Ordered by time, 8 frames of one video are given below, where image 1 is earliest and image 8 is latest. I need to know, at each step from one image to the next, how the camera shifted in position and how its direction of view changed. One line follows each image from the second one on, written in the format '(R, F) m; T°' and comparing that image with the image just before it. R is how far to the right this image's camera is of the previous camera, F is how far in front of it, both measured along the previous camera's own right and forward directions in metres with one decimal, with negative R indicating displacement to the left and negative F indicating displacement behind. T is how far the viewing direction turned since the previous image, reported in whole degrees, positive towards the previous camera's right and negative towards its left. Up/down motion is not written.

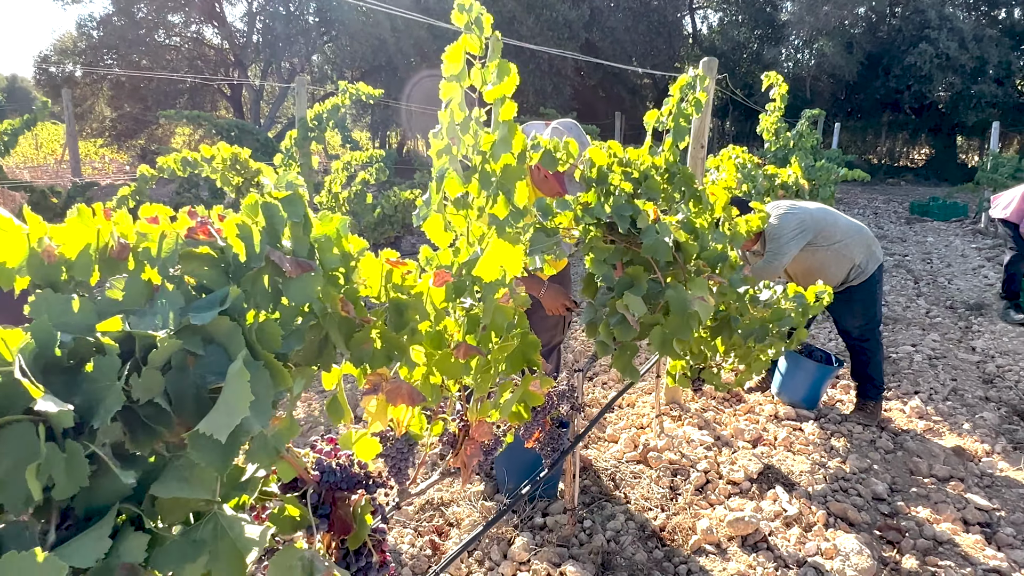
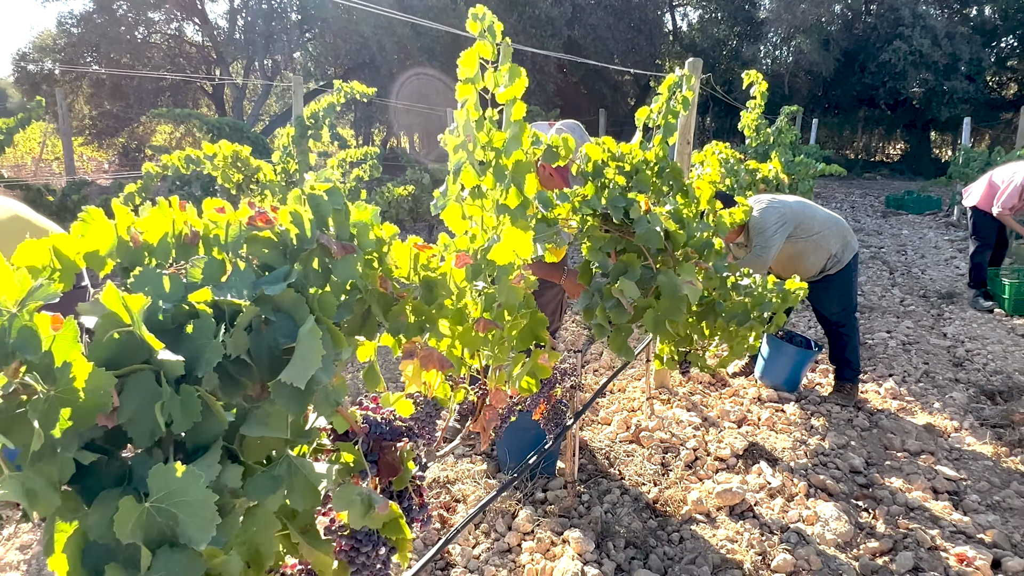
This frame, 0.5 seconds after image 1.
(-0.1, -0.2) m; +1°
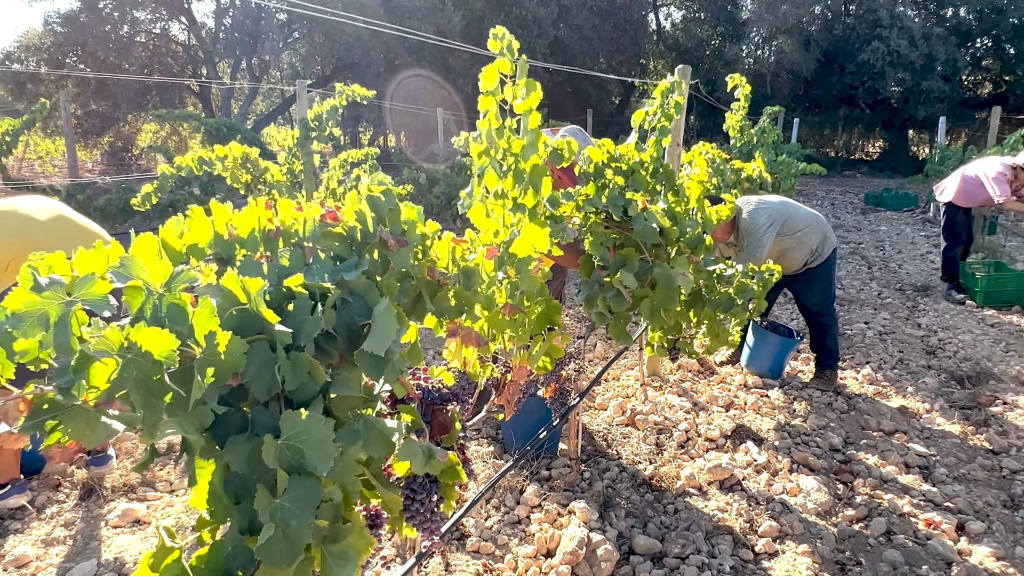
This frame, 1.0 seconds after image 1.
(-0.1, -0.2) m; +1°
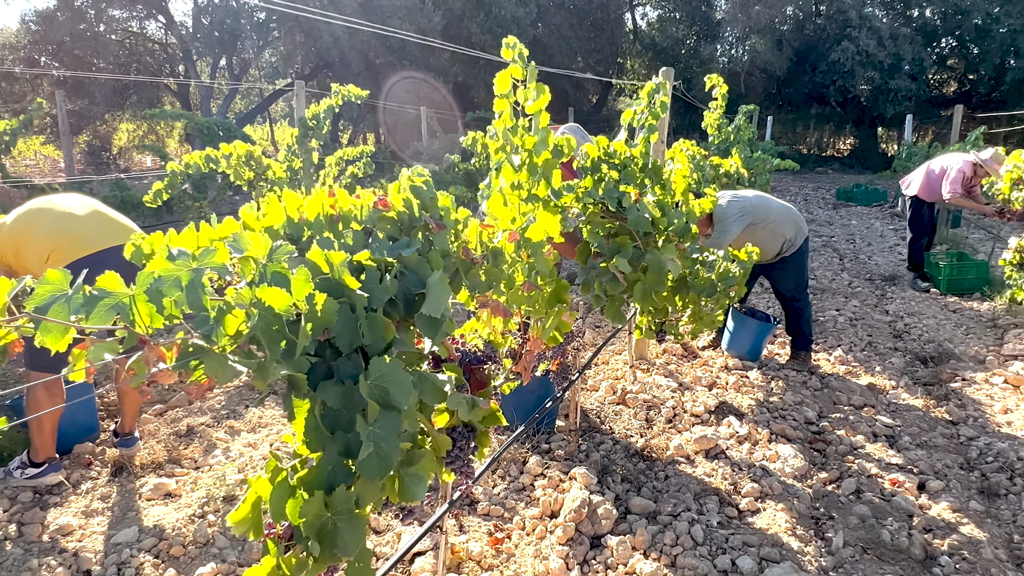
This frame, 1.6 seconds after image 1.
(-0.1, -0.2) m; +2°
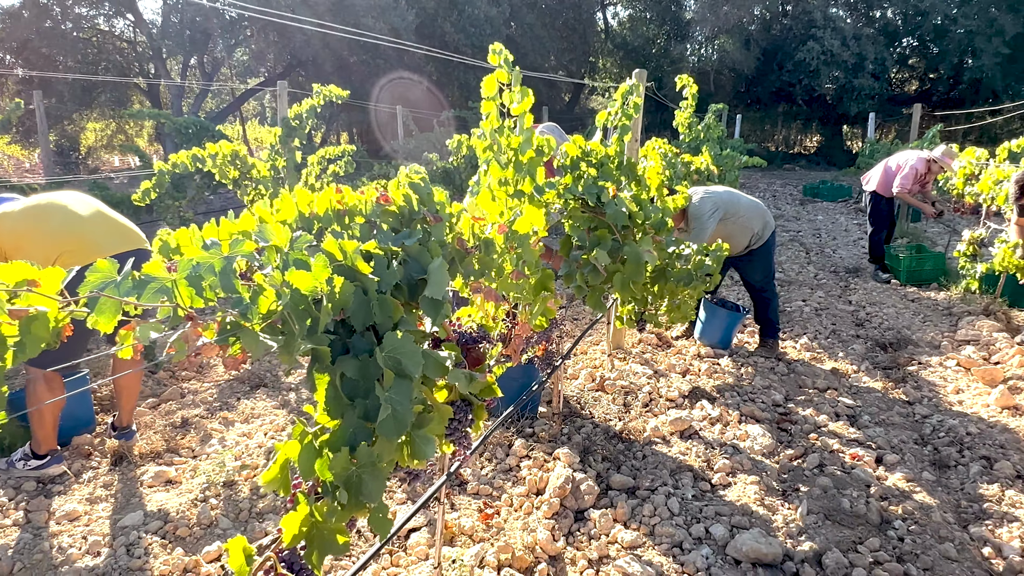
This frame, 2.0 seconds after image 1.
(-0.1, -0.2) m; +2°
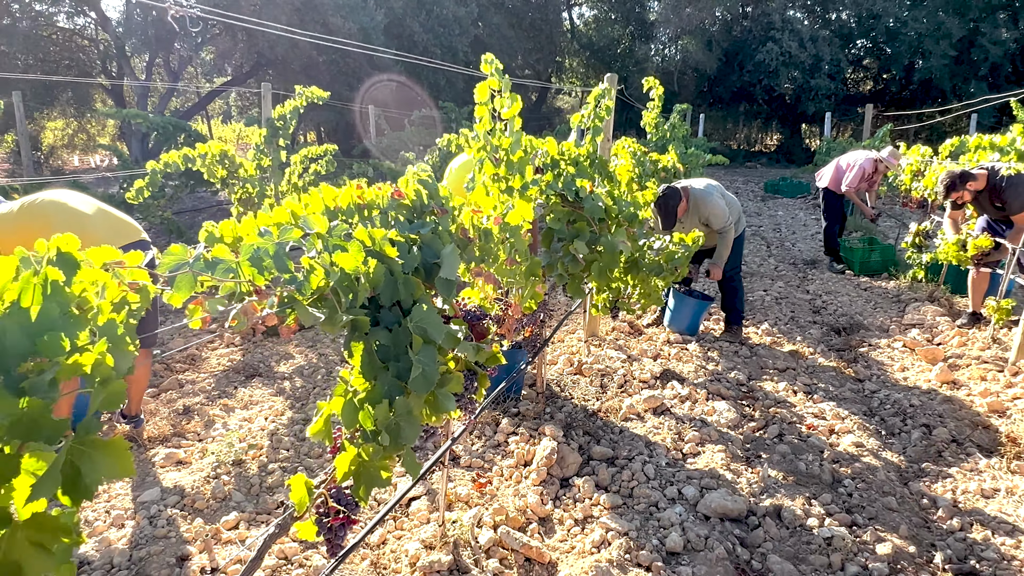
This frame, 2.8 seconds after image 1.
(-0.1, -0.3) m; +3°
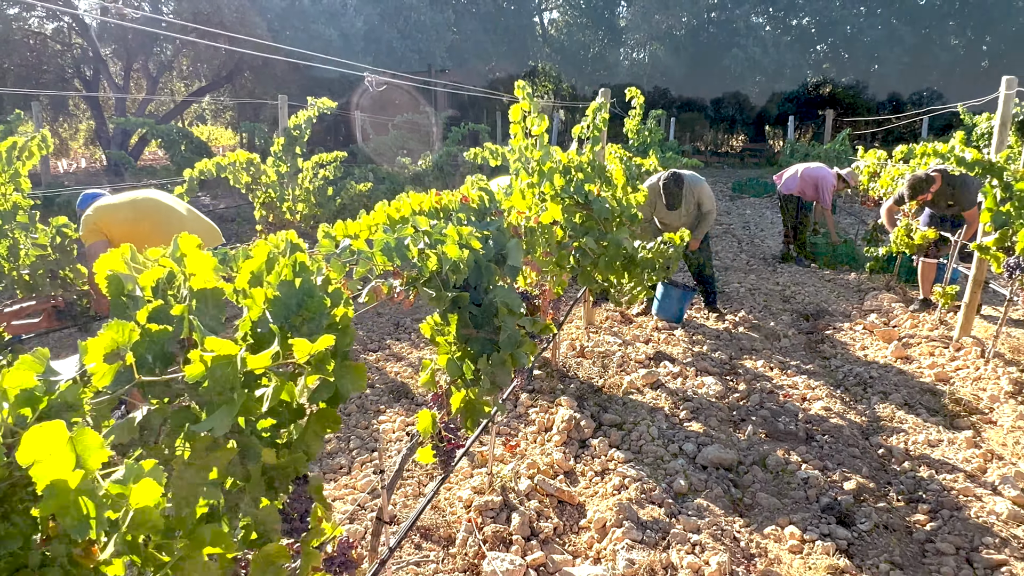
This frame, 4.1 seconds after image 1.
(-0.3, -0.5) m; +3°
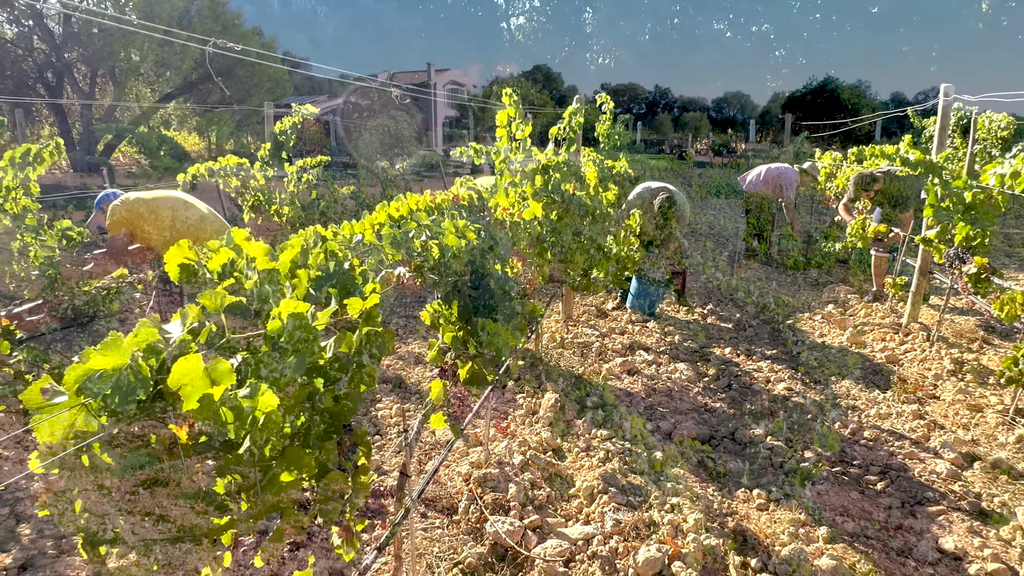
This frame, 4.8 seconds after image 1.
(-0.1, -0.3) m; +3°
